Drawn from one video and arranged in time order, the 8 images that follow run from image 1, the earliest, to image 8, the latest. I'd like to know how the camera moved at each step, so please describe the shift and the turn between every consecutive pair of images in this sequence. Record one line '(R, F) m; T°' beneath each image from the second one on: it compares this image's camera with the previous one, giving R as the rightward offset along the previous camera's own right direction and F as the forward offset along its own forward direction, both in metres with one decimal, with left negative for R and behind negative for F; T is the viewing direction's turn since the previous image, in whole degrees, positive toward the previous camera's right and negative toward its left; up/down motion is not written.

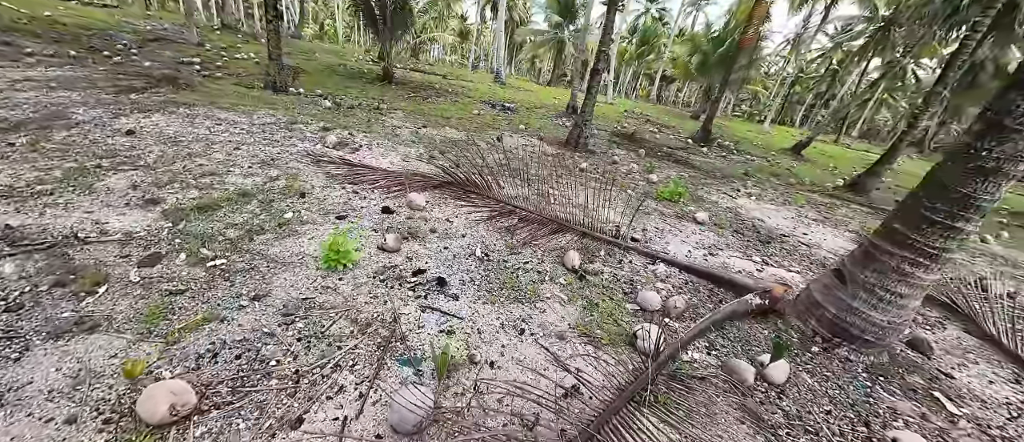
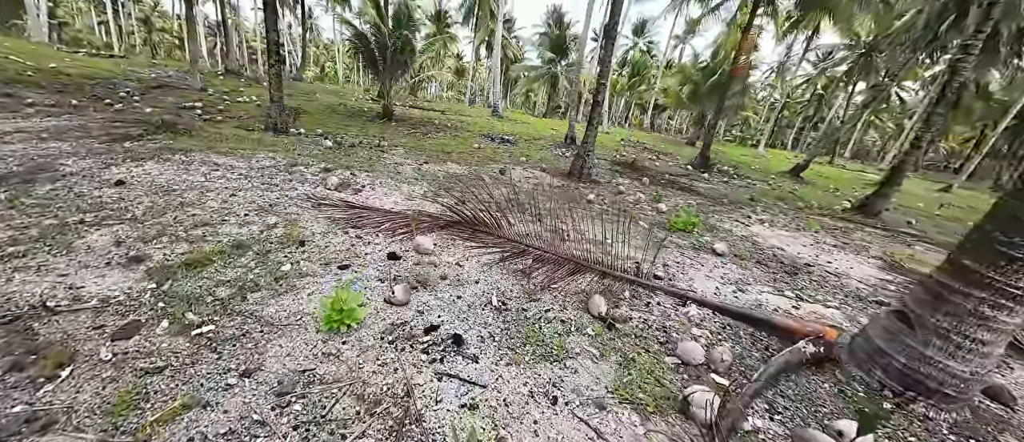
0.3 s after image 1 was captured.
(-0.1, +0.2) m; 0°
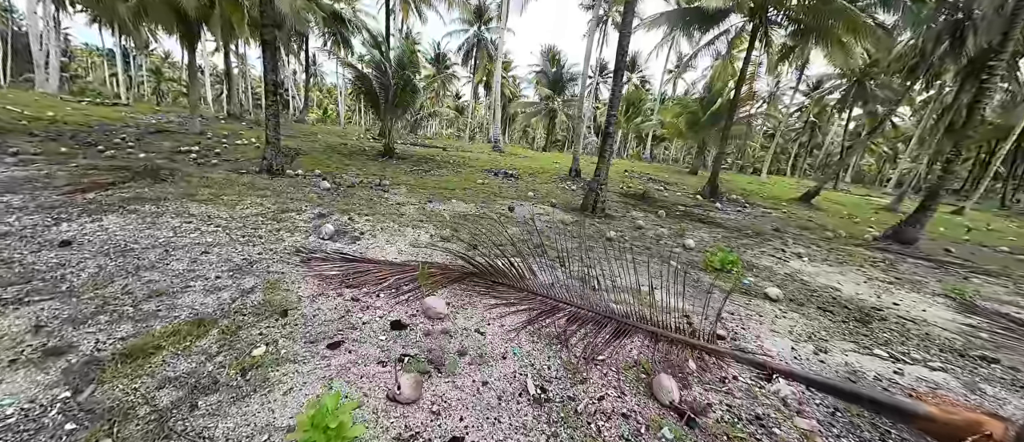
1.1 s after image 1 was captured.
(-0.2, +0.4) m; 0°
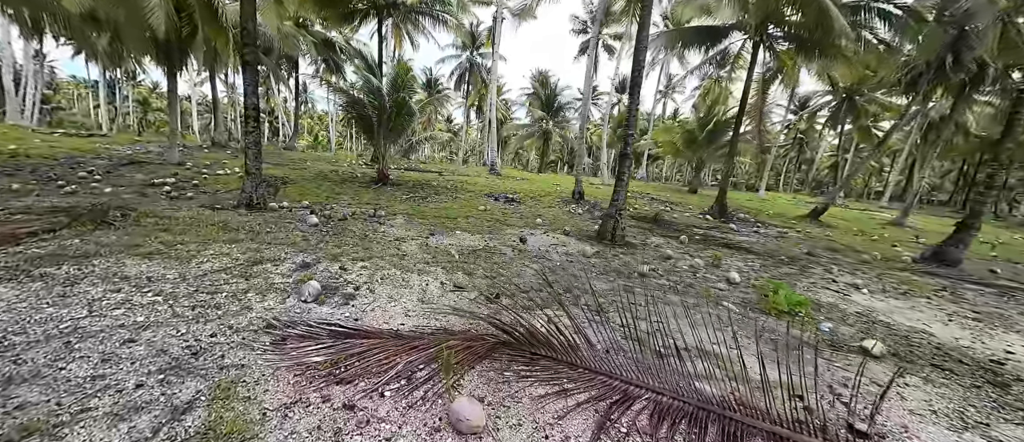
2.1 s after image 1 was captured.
(-0.3, +0.6) m; +1°
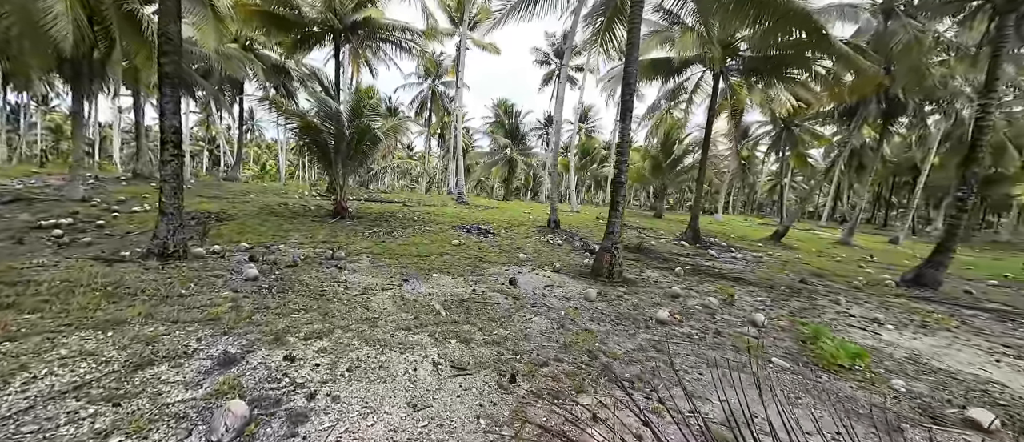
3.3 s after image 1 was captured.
(-0.3, +0.6) m; +6°
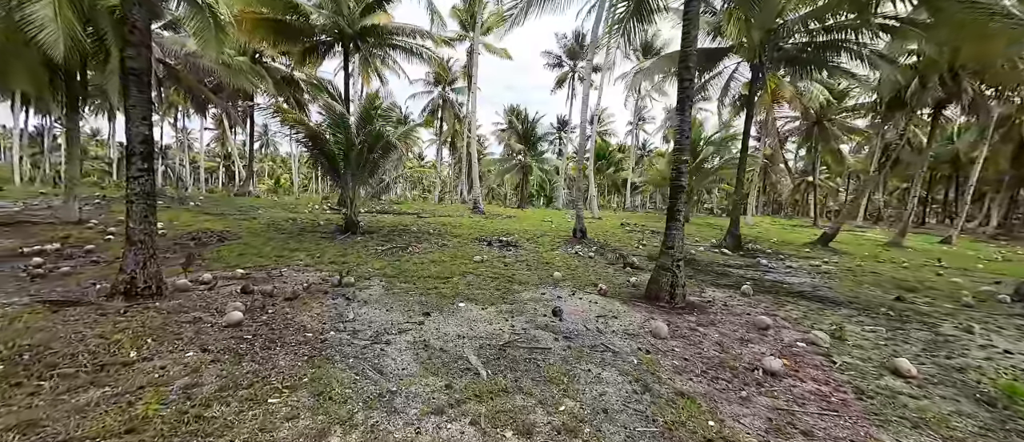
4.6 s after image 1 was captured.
(-0.3, +0.8) m; -2°
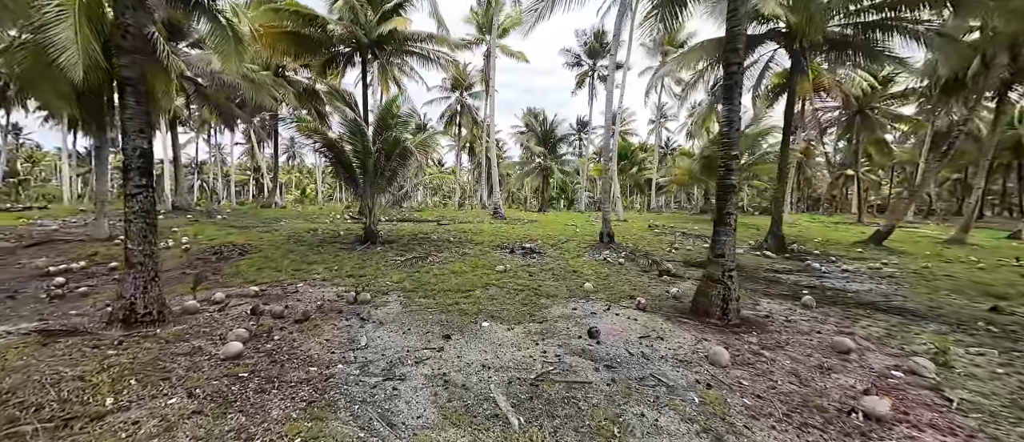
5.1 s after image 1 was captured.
(-0.1, +0.4) m; -3°
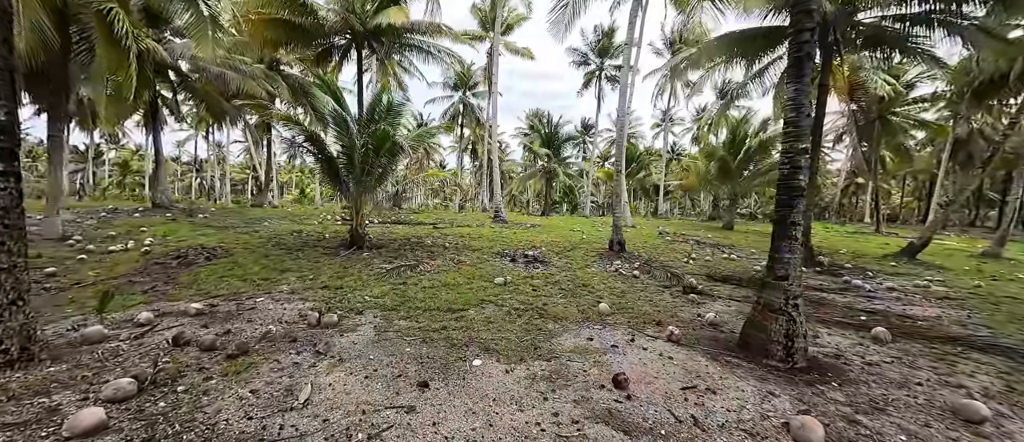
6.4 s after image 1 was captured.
(0.0, +0.8) m; 0°
